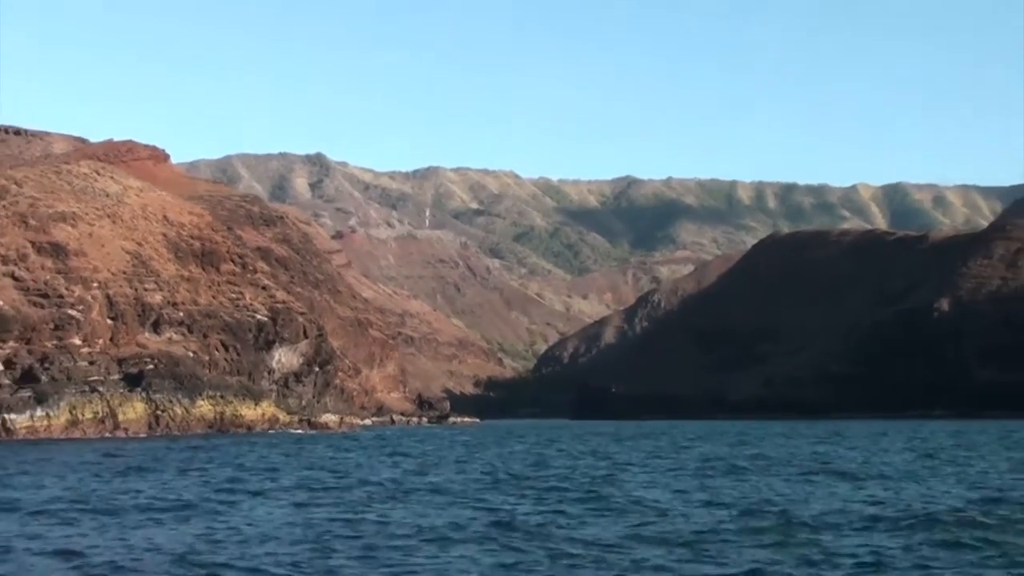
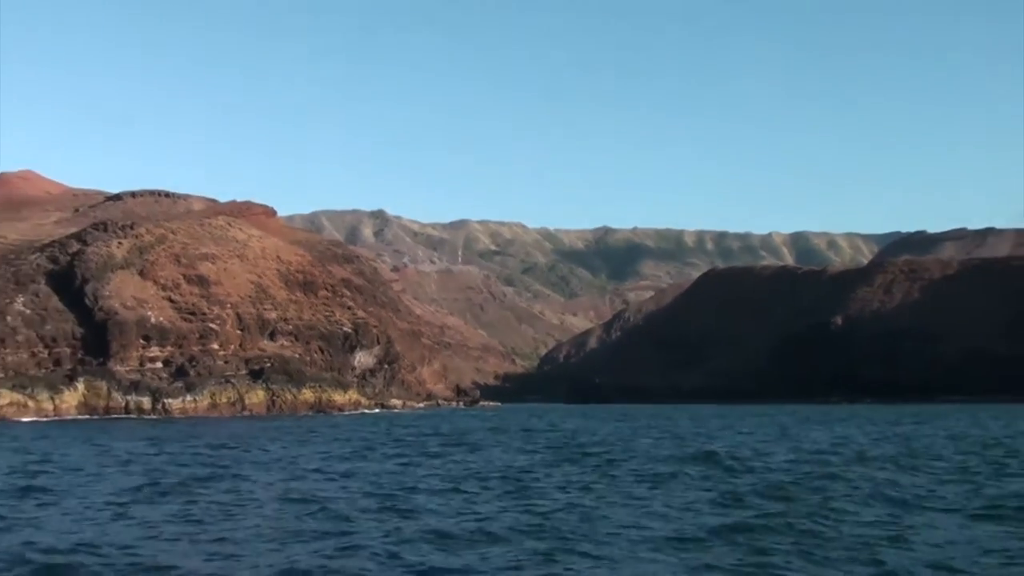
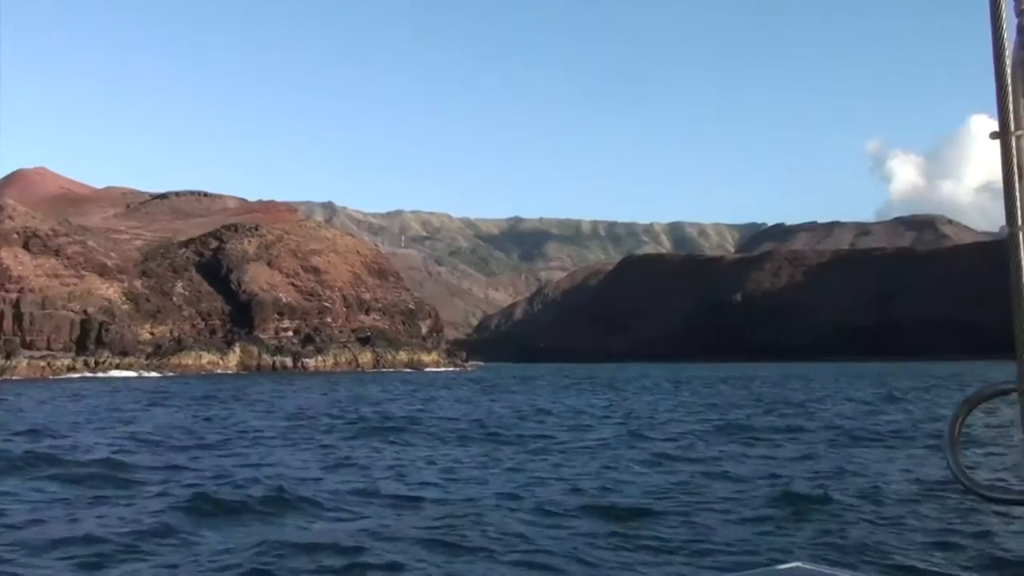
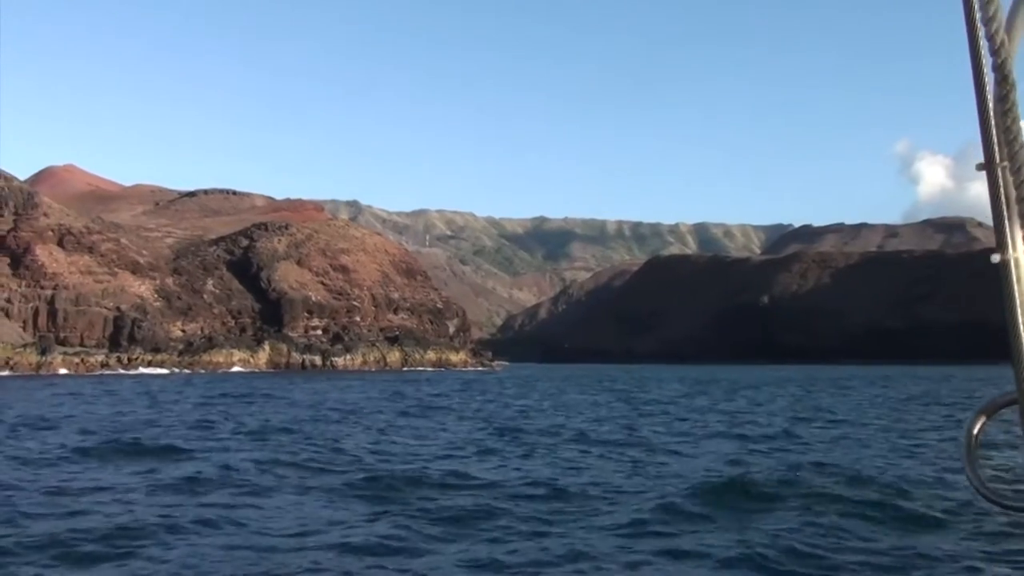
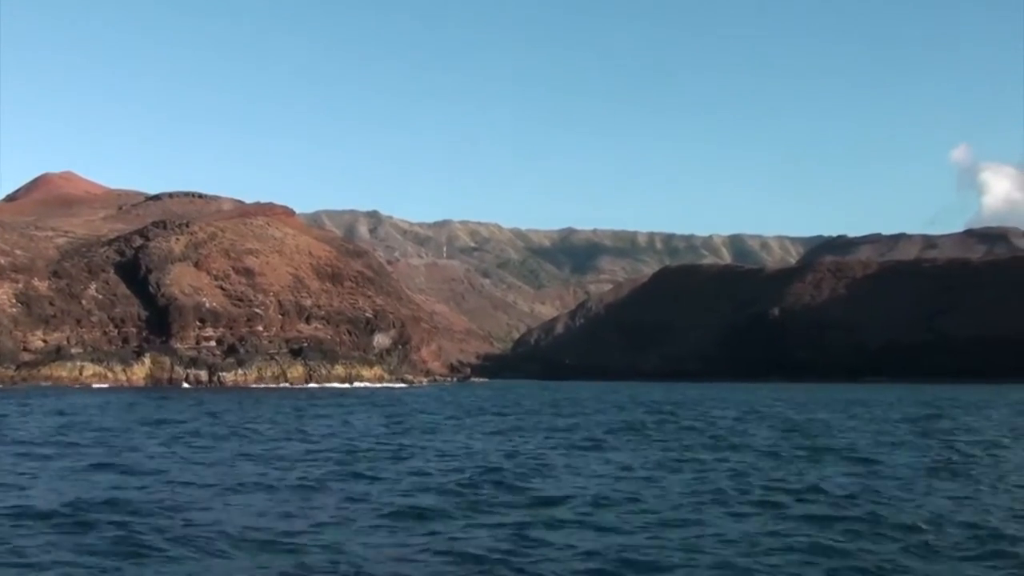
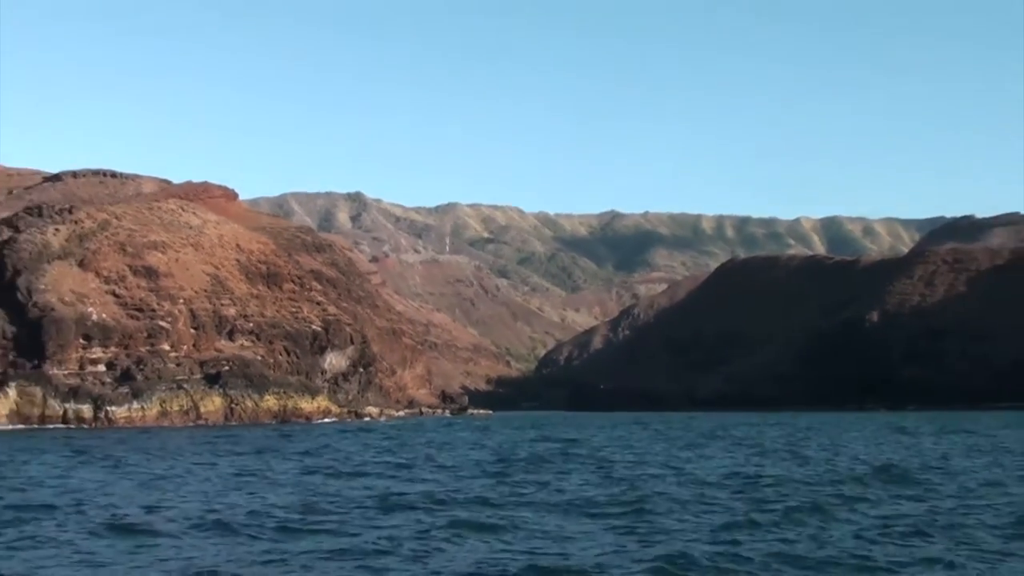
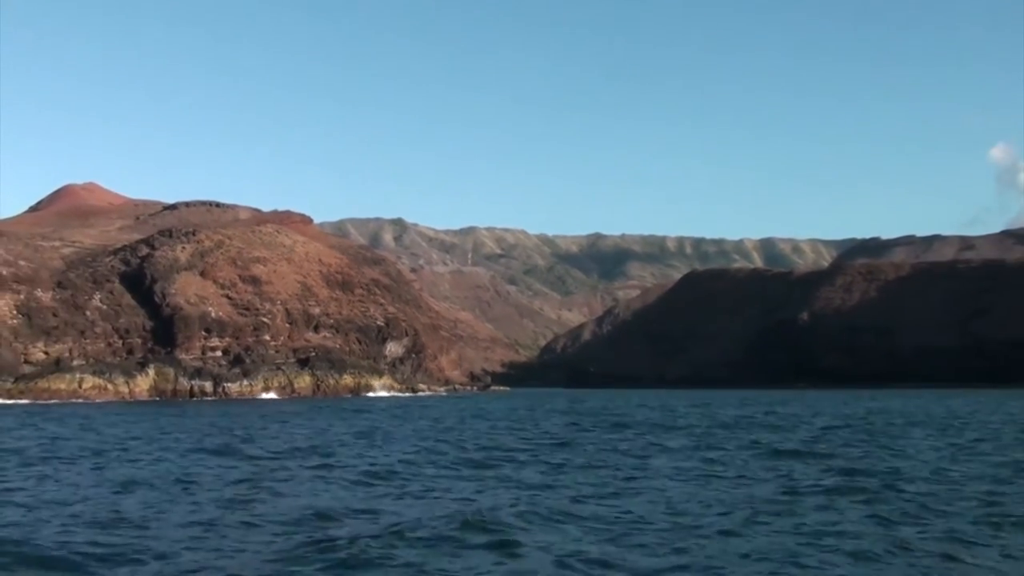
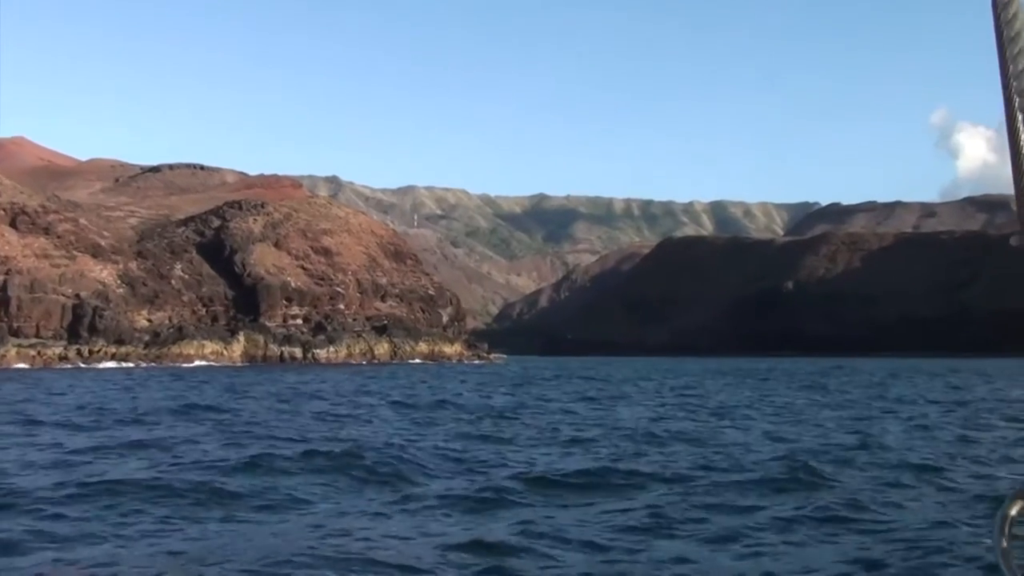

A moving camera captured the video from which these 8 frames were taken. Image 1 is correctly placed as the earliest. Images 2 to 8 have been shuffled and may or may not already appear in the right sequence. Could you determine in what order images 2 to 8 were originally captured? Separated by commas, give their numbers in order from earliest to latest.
6, 2, 7, 5, 3, 4, 8
